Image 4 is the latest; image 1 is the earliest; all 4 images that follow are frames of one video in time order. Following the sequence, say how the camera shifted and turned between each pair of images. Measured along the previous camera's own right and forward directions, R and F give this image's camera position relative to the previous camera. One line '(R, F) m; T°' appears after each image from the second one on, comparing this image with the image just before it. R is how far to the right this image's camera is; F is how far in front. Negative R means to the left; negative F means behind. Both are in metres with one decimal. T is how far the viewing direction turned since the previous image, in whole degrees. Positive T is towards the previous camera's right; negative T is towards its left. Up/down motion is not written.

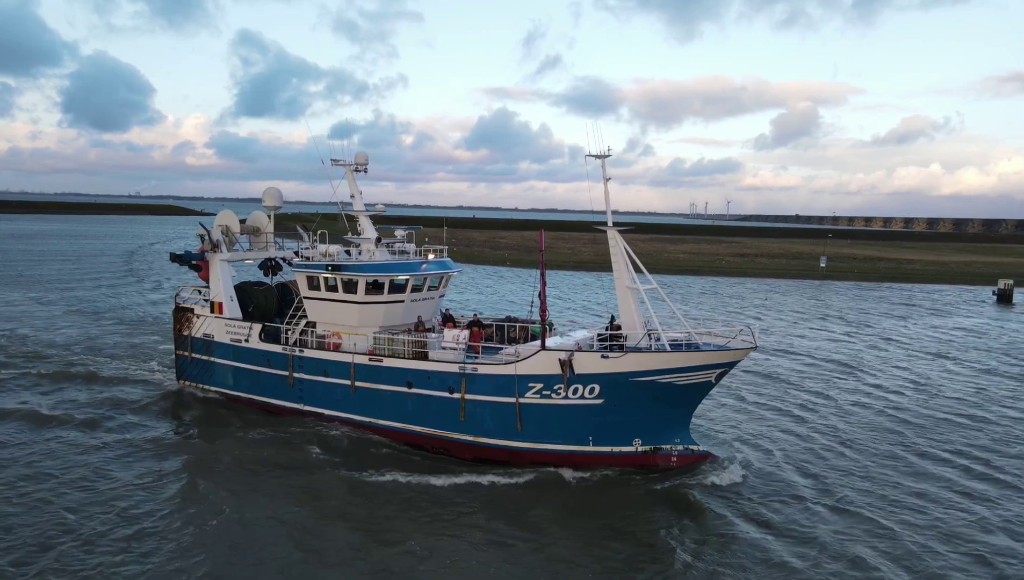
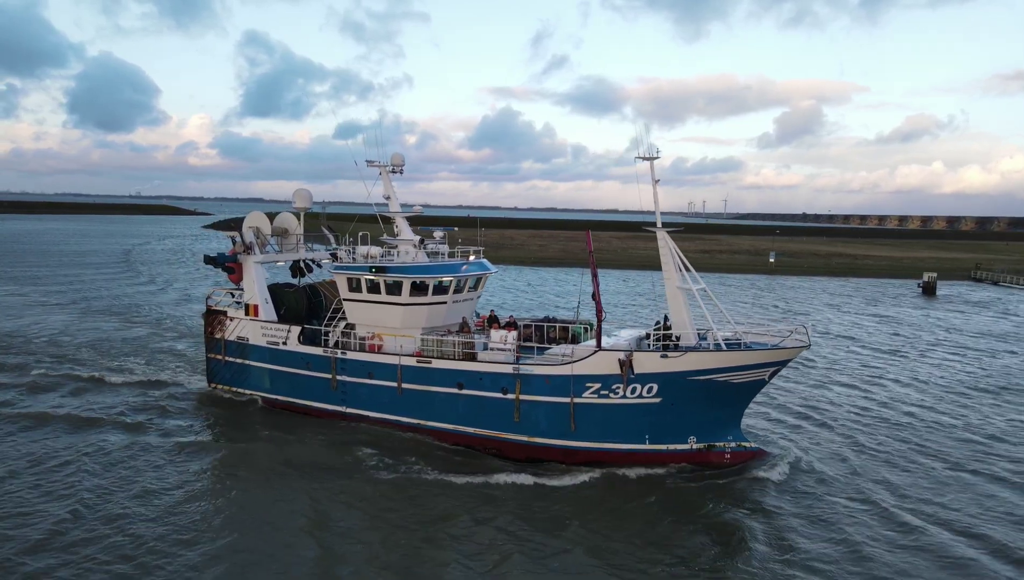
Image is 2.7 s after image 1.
(-1.0, +0.4) m; 0°
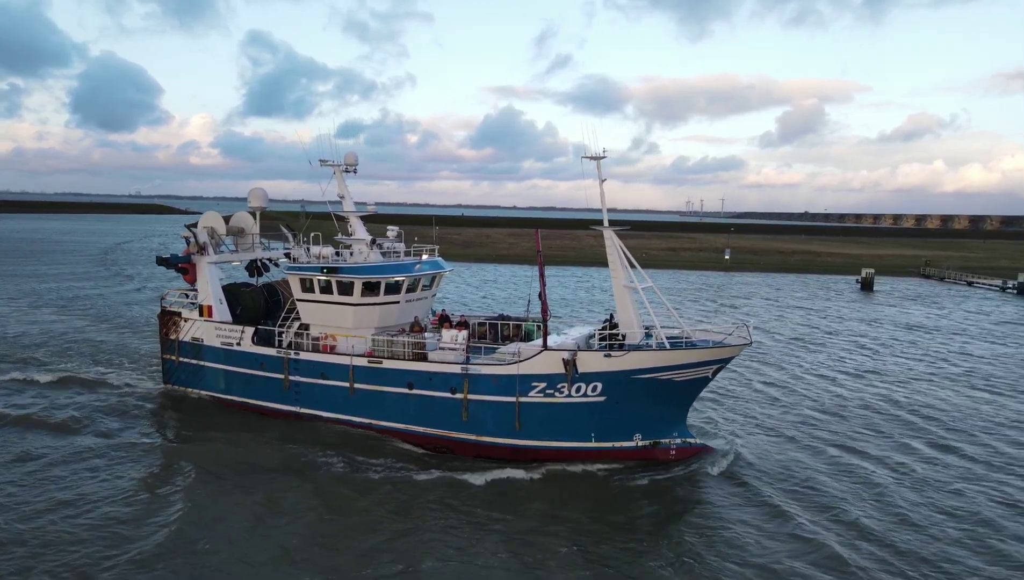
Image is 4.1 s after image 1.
(+1.1, 0.0) m; 0°
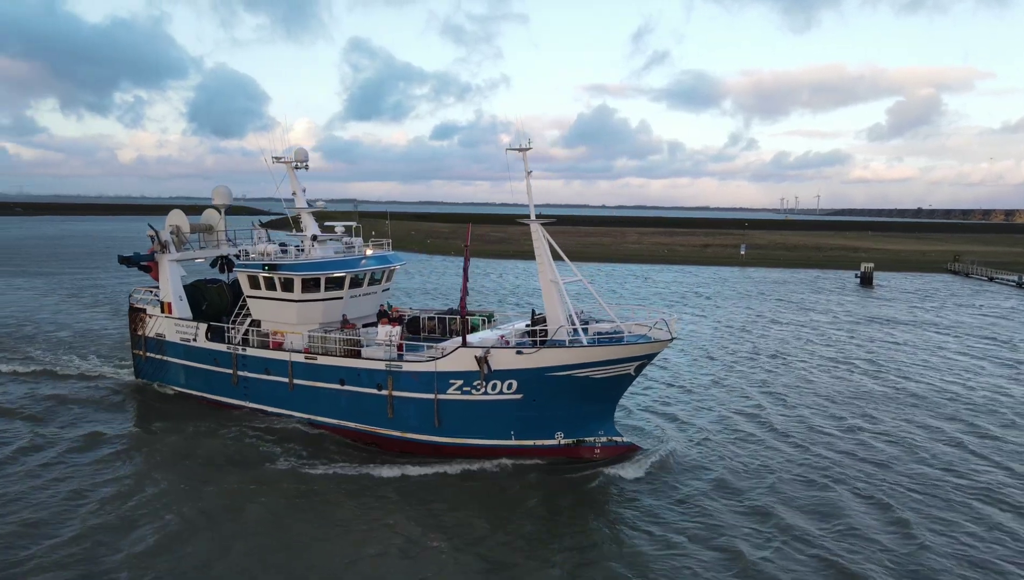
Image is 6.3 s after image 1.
(+3.2, +0.6) m; -7°
